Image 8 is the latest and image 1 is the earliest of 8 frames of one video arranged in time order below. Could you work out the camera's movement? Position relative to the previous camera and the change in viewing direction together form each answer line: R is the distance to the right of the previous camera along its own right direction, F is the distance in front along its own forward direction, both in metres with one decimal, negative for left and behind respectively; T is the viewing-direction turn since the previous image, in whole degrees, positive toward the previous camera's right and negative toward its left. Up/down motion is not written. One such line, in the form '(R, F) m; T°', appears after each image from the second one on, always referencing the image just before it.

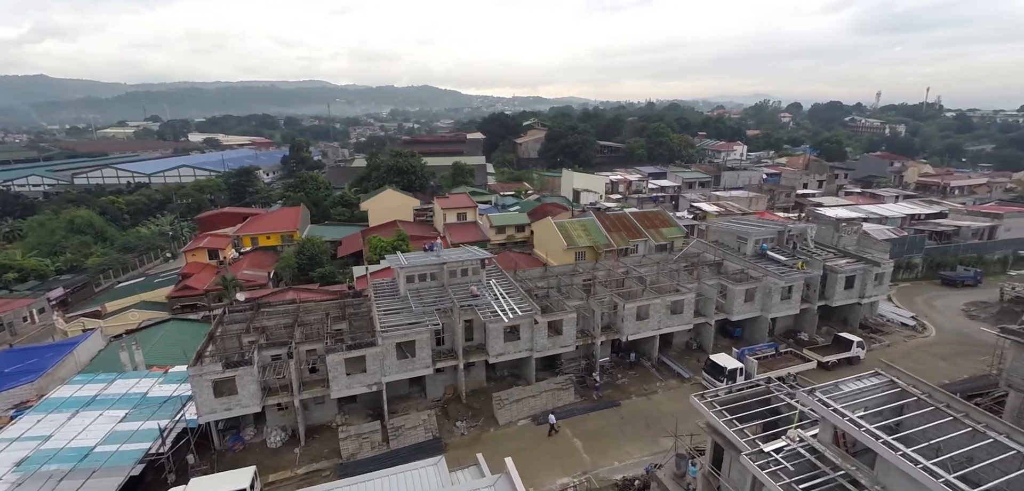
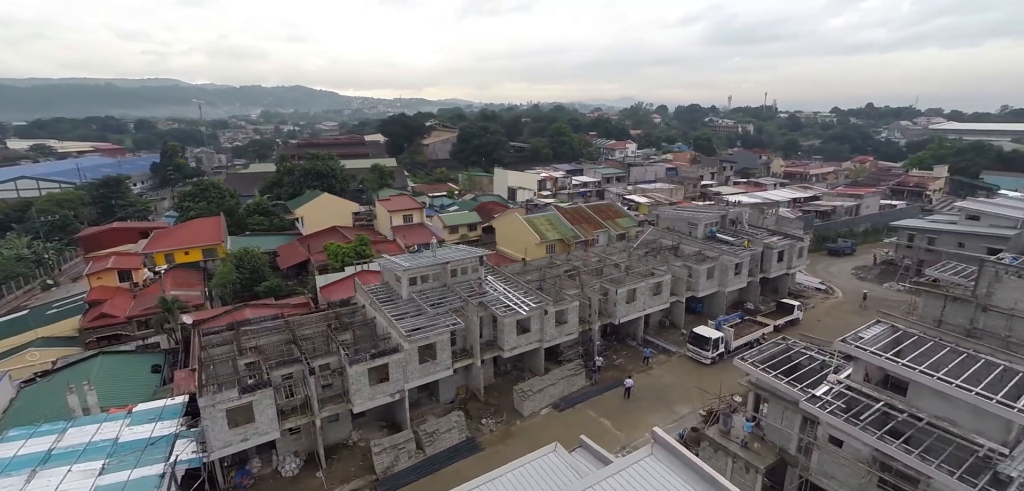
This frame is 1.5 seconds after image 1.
(-4.9, +0.3) m; +13°
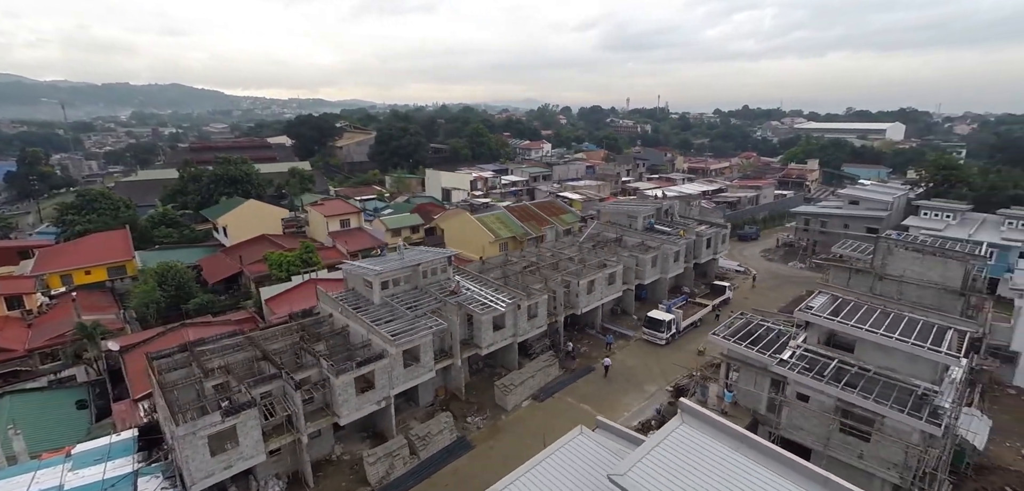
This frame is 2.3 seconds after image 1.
(-2.6, -0.1) m; +11°
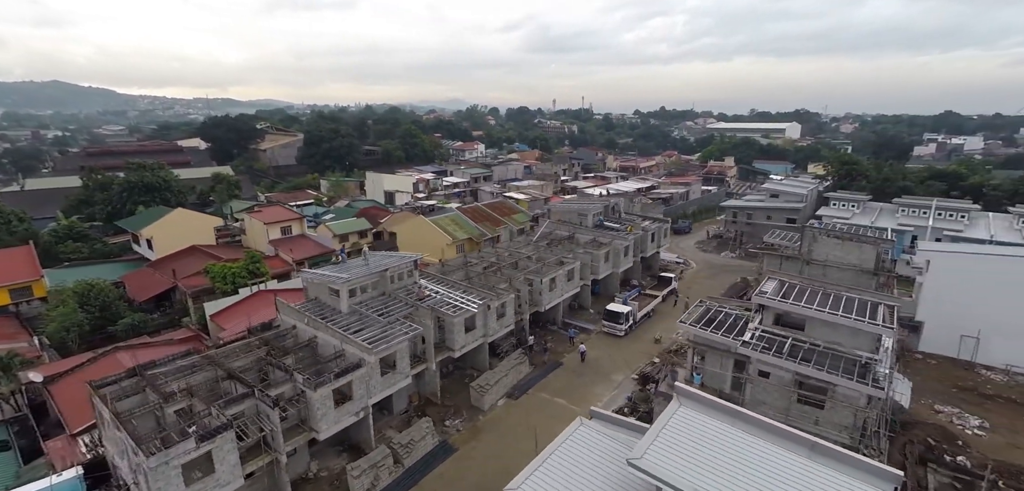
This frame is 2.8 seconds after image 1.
(-1.6, -0.1) m; +8°
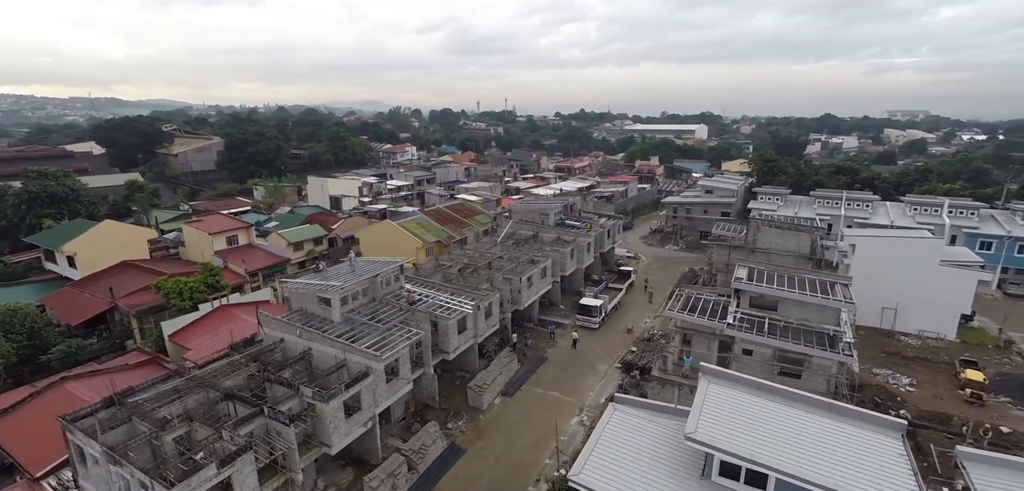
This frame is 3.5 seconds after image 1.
(-2.8, -0.2) m; +9°
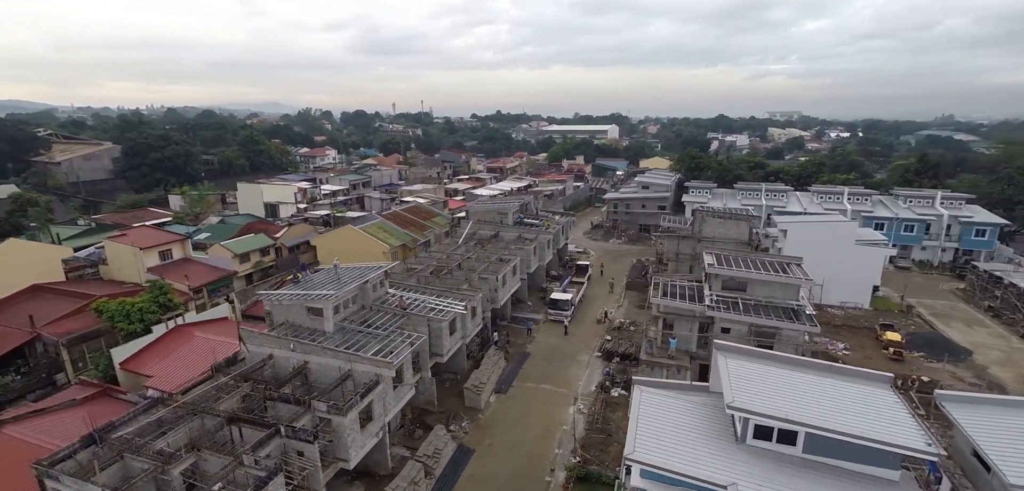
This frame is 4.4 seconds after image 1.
(-2.9, 0.0) m; +10°
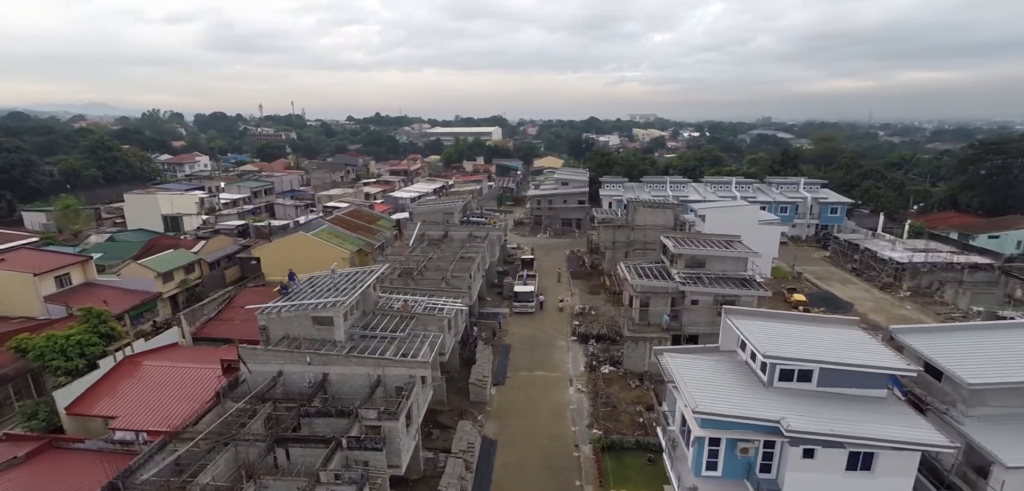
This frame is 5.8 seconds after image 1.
(-4.7, -0.1) m; +14°
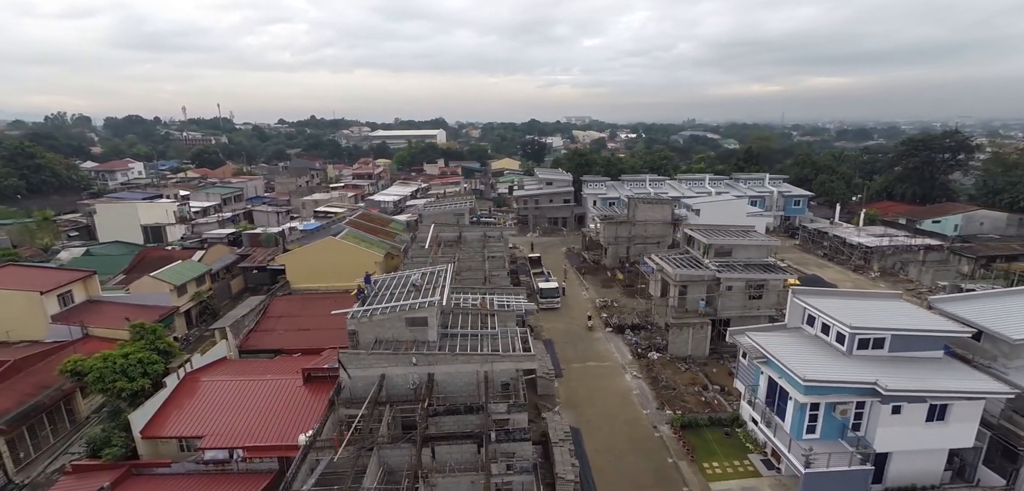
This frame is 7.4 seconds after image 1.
(-5.3, -0.2) m; +7°
